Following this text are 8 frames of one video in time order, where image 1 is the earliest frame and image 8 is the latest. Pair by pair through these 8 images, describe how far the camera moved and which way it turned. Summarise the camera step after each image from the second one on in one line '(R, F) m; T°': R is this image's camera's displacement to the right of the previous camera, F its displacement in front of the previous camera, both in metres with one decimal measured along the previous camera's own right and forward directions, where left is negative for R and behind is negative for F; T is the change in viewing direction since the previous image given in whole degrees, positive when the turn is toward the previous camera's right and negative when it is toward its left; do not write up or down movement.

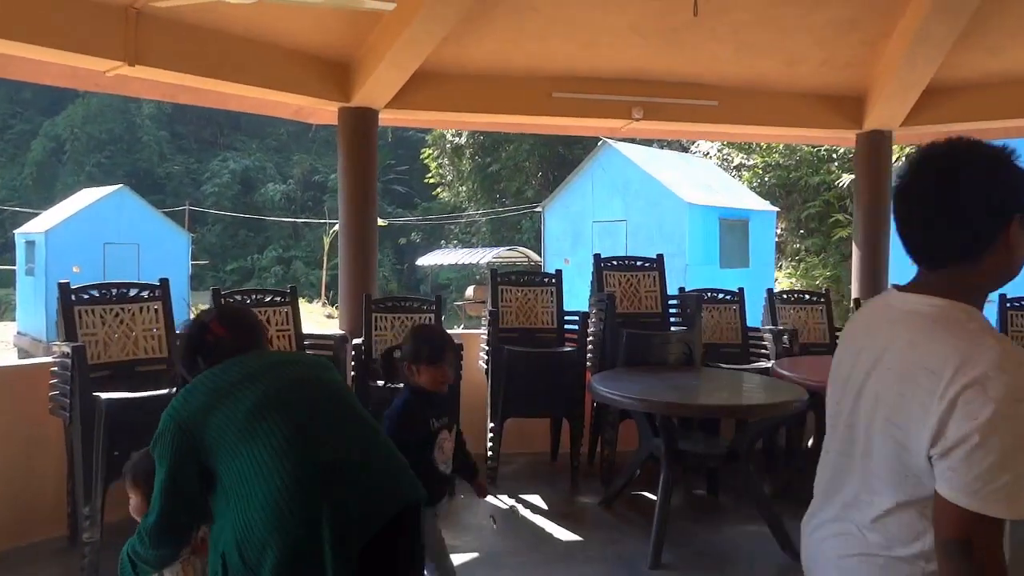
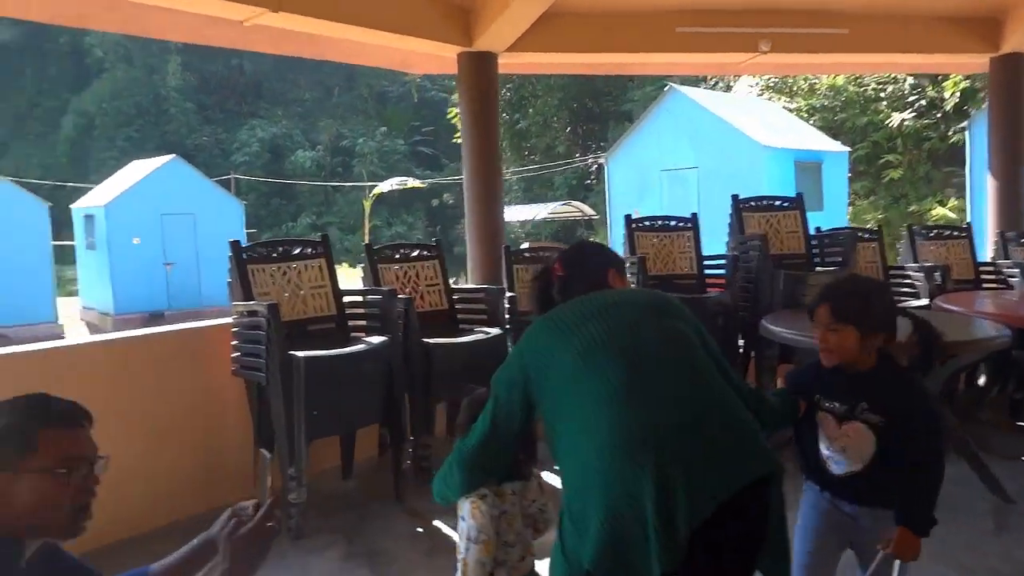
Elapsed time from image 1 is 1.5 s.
(-0.7, +0.1) m; -2°
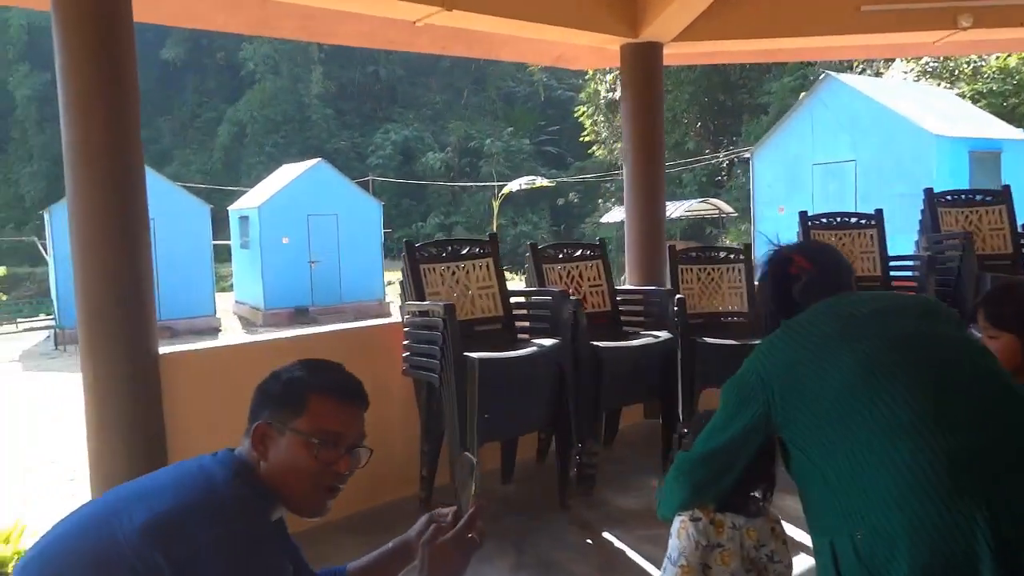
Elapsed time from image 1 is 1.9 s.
(-0.2, +0.1) m; -9°
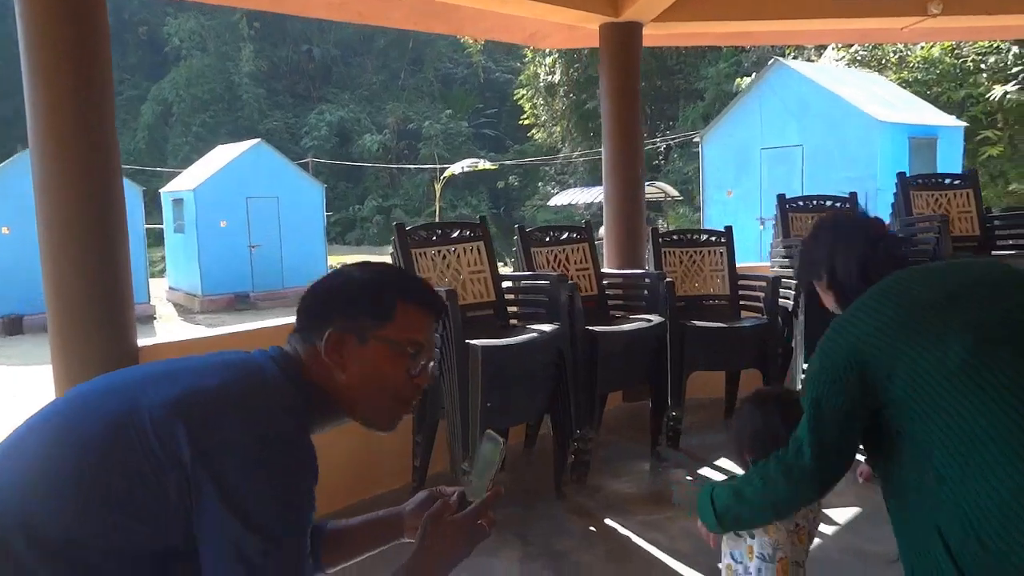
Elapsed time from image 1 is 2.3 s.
(-0.3, +0.1) m; +5°
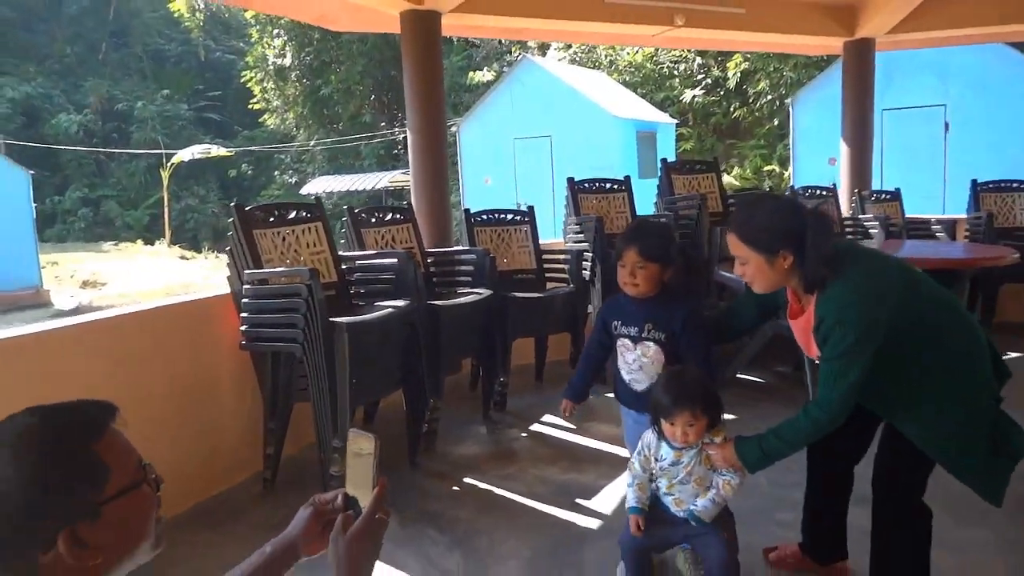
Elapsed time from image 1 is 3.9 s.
(-0.5, -0.1) m; +20°
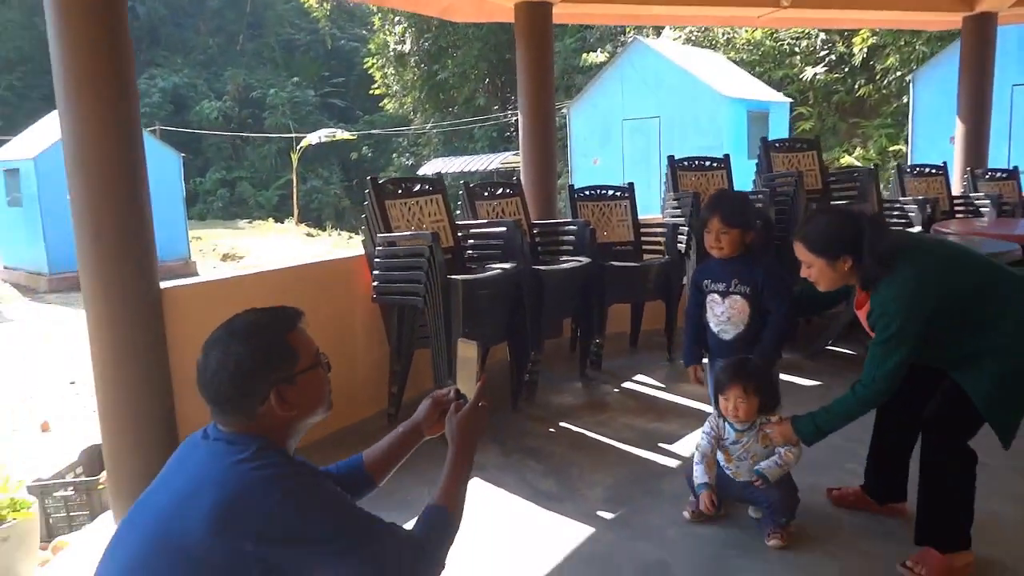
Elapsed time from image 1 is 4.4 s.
(+0.1, -0.4) m; -8°
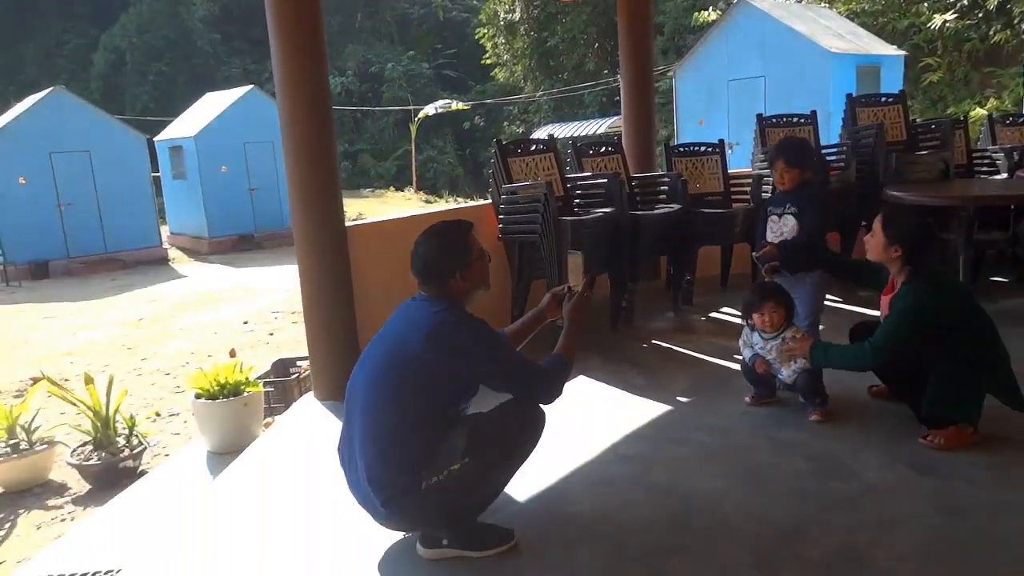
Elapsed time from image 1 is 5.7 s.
(+0.1, -0.8) m; -9°
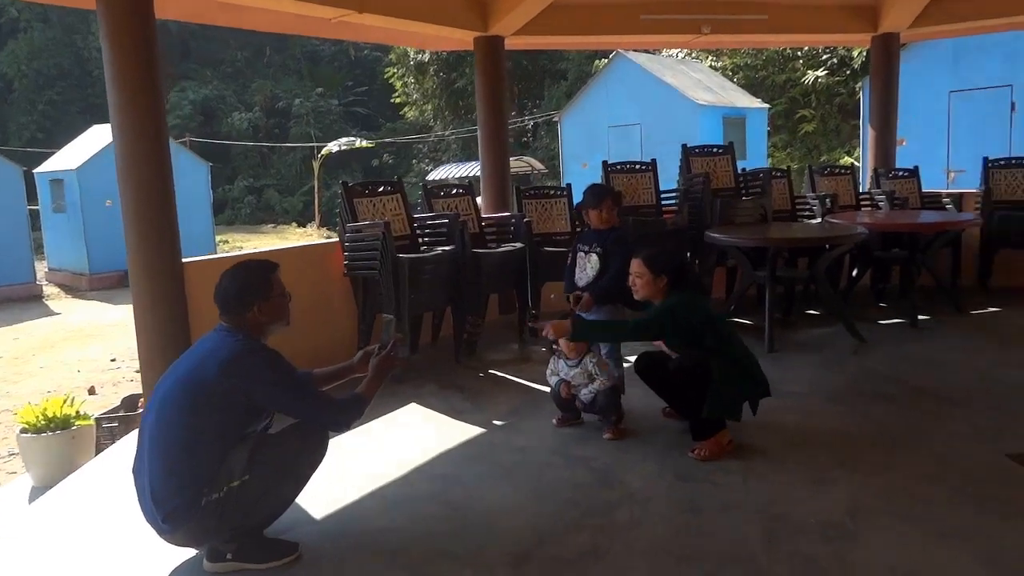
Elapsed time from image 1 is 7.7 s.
(+0.4, -0.3) m; +6°
